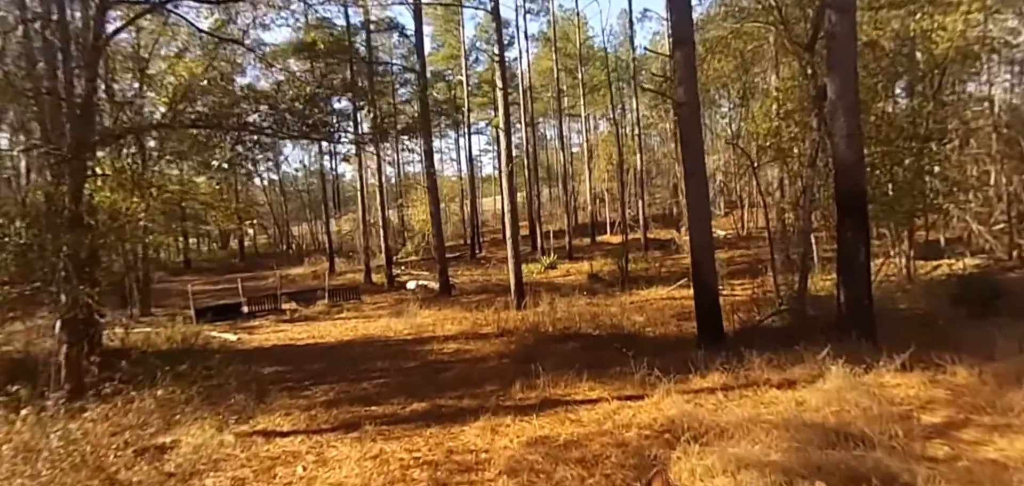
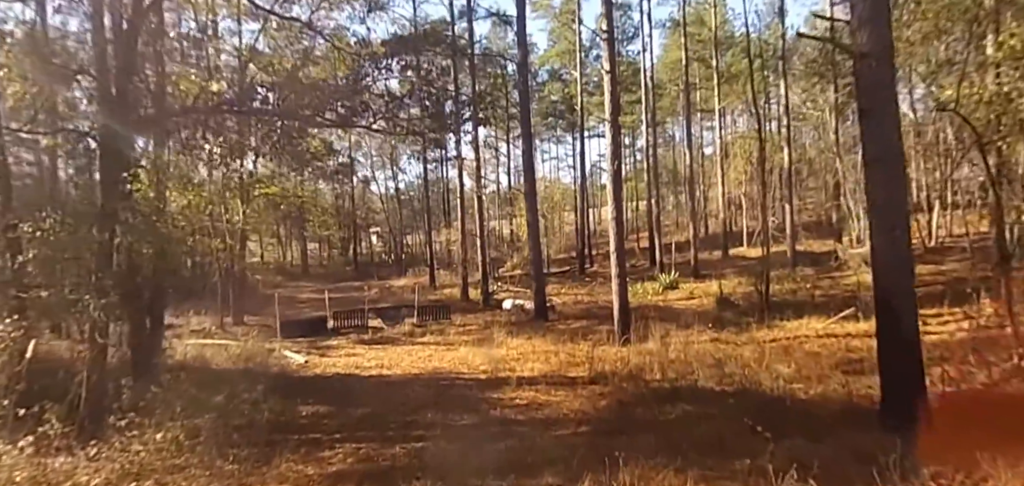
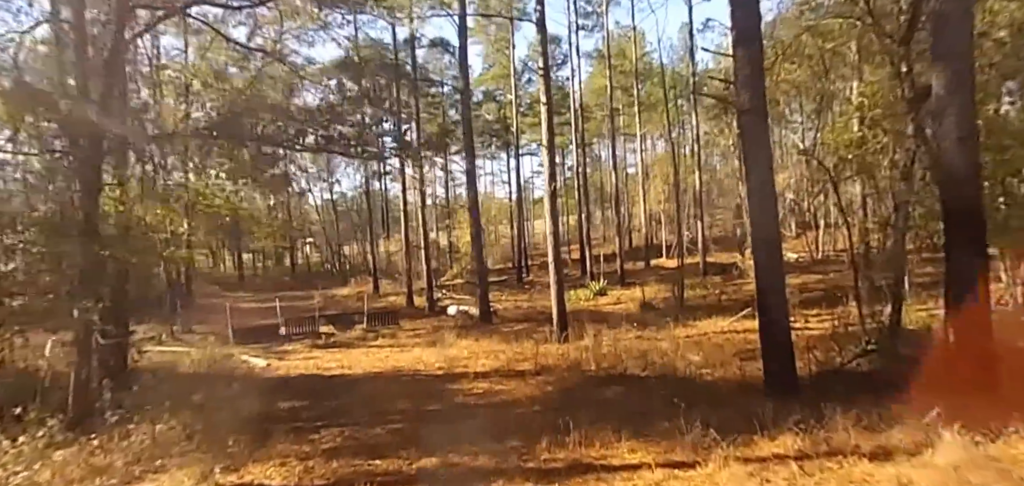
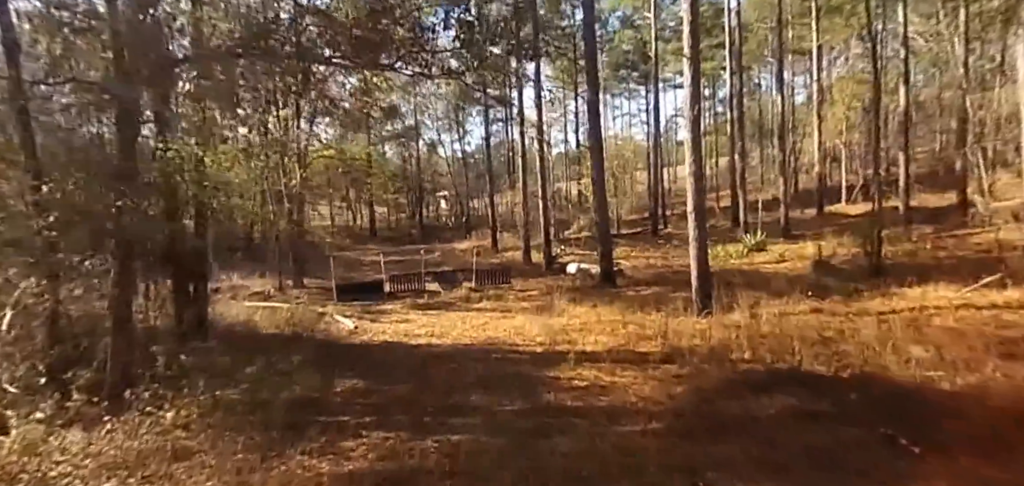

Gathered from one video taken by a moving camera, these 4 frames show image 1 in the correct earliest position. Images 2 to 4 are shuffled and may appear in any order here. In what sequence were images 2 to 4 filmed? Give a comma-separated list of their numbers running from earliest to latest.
3, 2, 4
